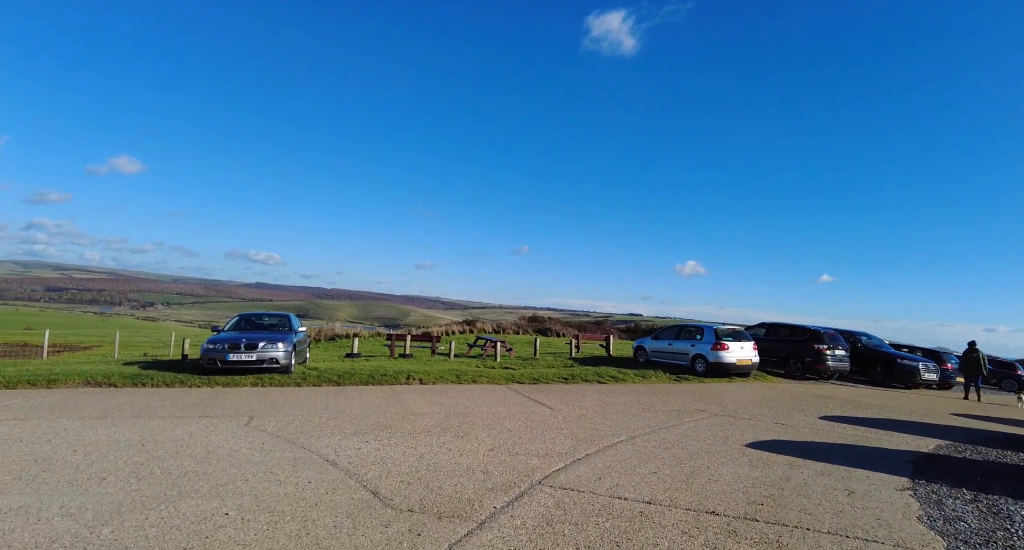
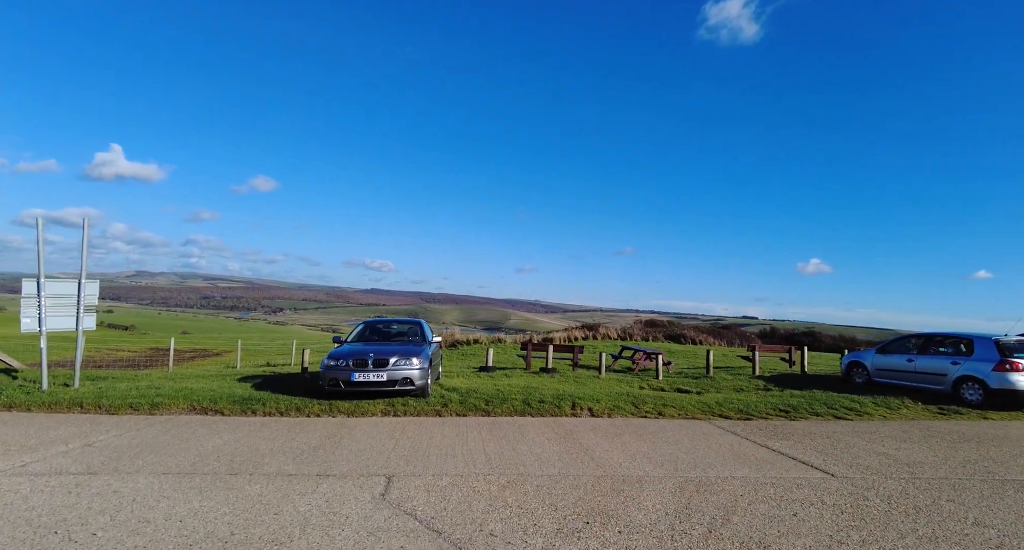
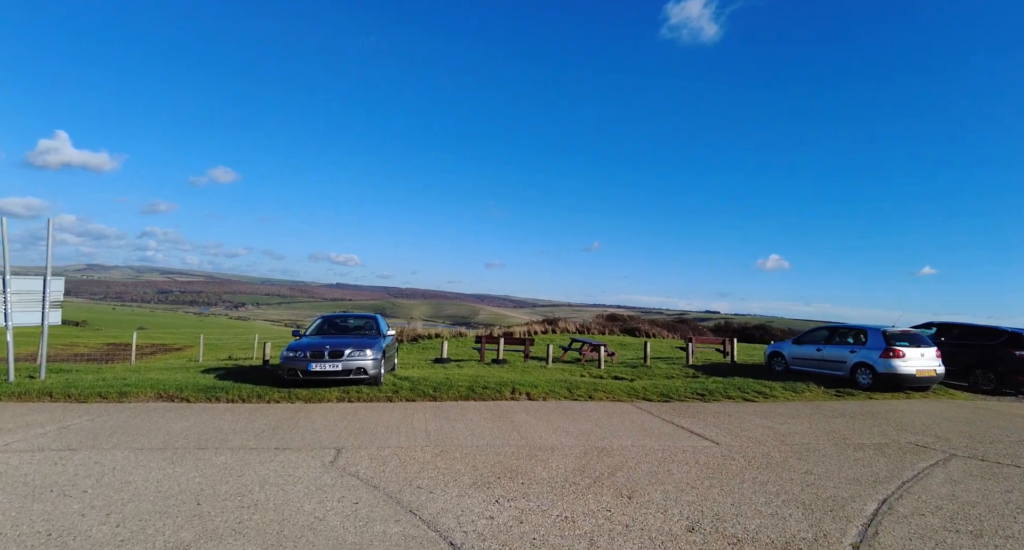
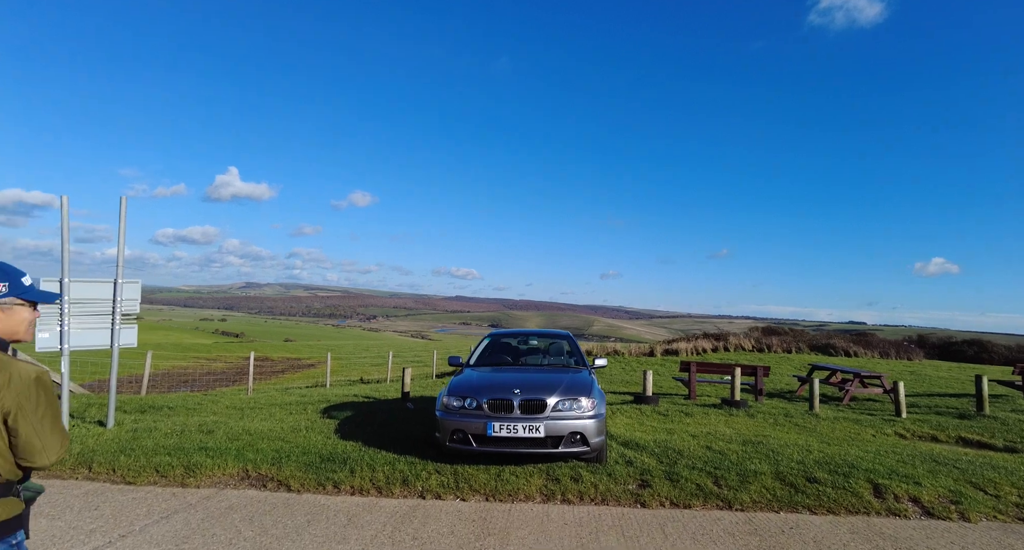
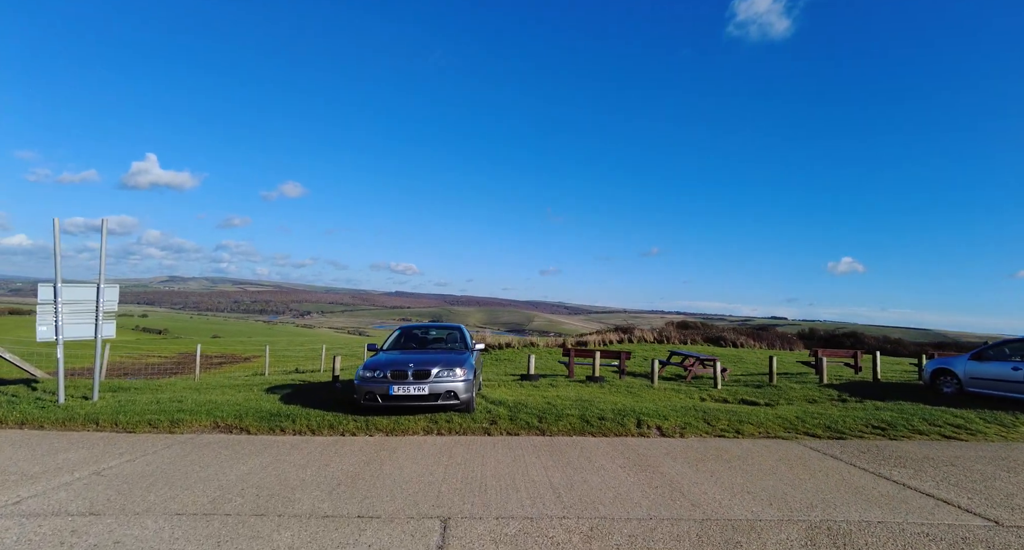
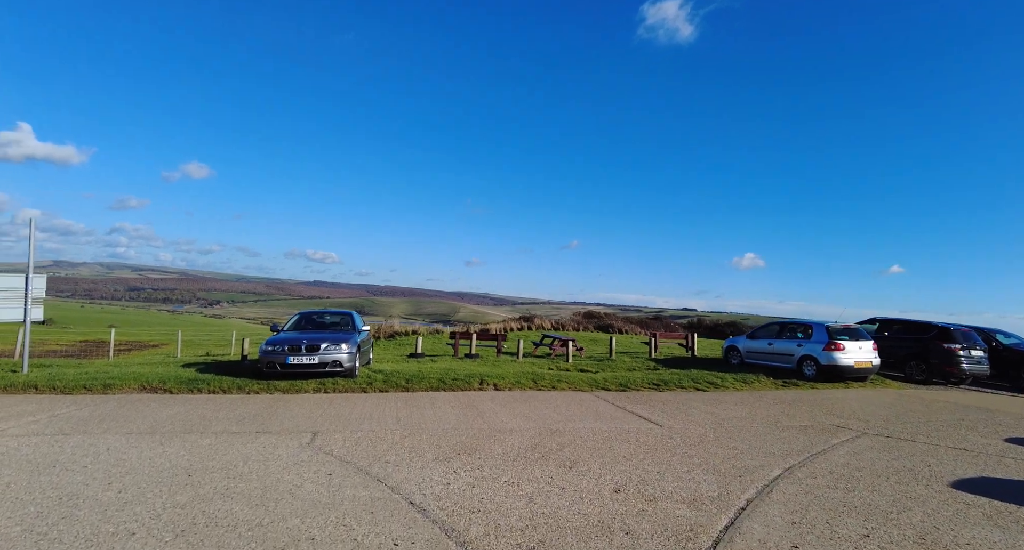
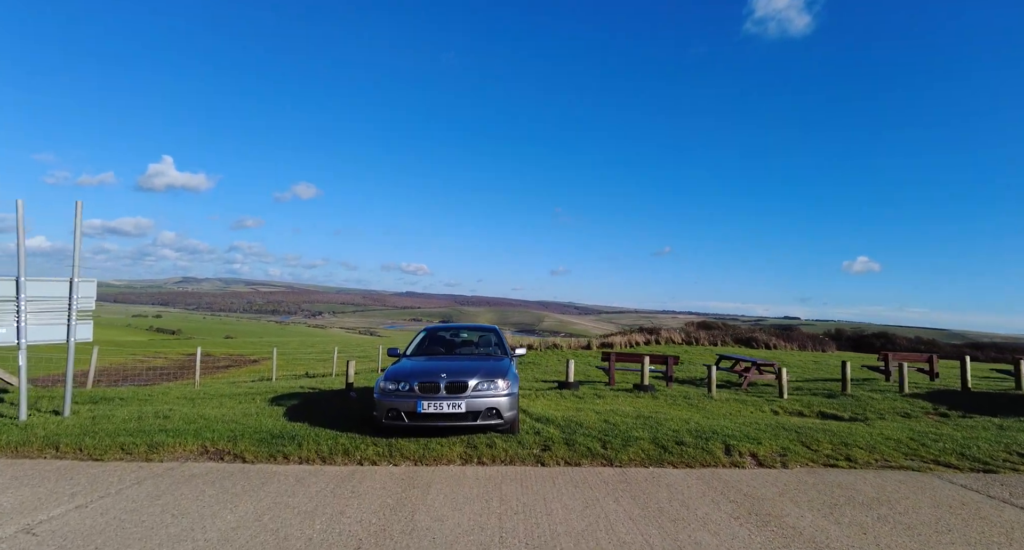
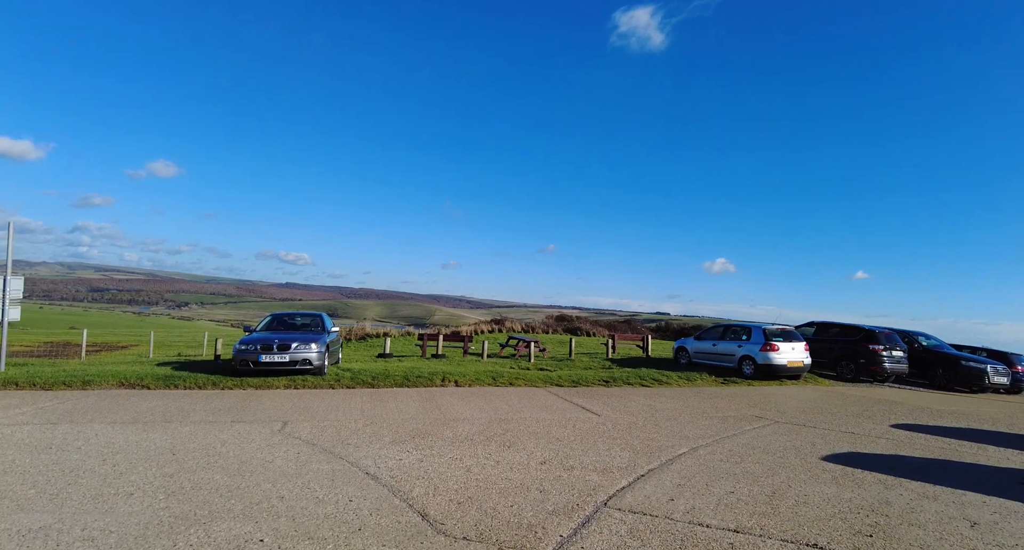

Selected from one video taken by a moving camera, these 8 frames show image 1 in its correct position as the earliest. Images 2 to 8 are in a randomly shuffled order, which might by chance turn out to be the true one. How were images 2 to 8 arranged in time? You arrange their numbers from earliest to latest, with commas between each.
8, 6, 3, 2, 5, 7, 4
